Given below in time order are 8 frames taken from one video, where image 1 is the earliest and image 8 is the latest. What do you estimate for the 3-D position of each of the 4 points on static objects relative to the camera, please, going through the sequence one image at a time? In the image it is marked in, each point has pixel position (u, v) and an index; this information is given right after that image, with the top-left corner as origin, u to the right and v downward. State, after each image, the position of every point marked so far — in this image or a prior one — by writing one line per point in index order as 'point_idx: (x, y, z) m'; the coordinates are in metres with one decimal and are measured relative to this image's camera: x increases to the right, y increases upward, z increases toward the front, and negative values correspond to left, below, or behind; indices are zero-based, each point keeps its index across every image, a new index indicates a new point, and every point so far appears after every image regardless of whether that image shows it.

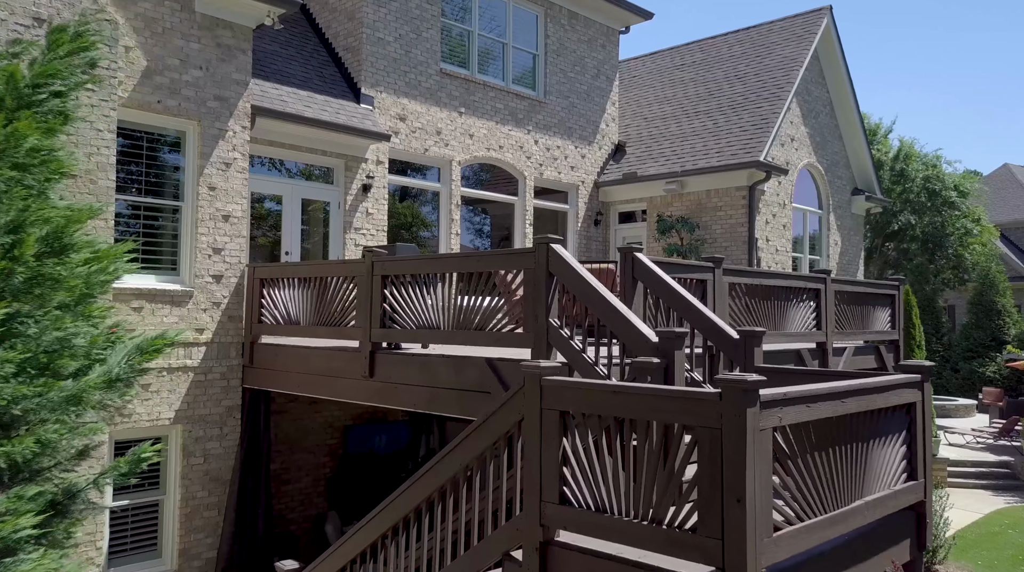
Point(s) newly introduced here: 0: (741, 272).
0: (+2.4, +0.1, +9.7) m
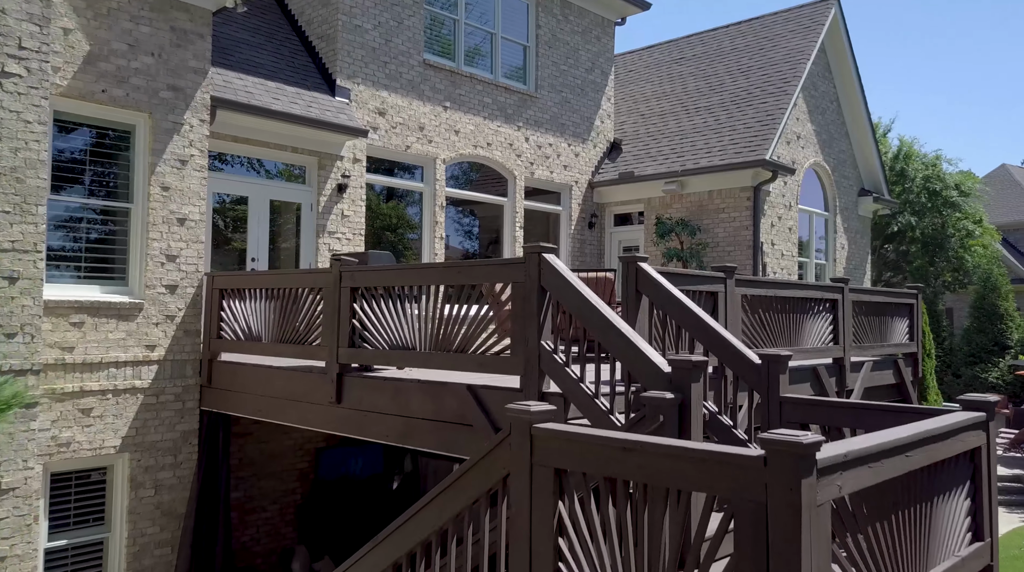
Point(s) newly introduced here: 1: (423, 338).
0: (+2.3, 0.0, +8.8) m
1: (-0.7, -0.4, +6.8) m
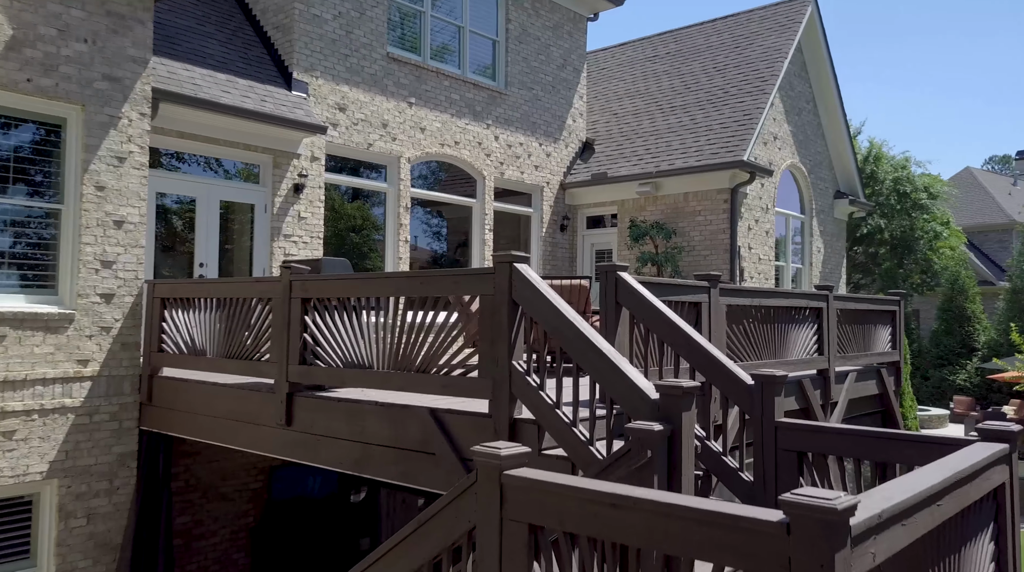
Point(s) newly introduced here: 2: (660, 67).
0: (+2.0, -0.1, +8.2) m
1: (-0.9, -0.5, +6.2) m
2: (+2.8, +4.2, +17.6) m
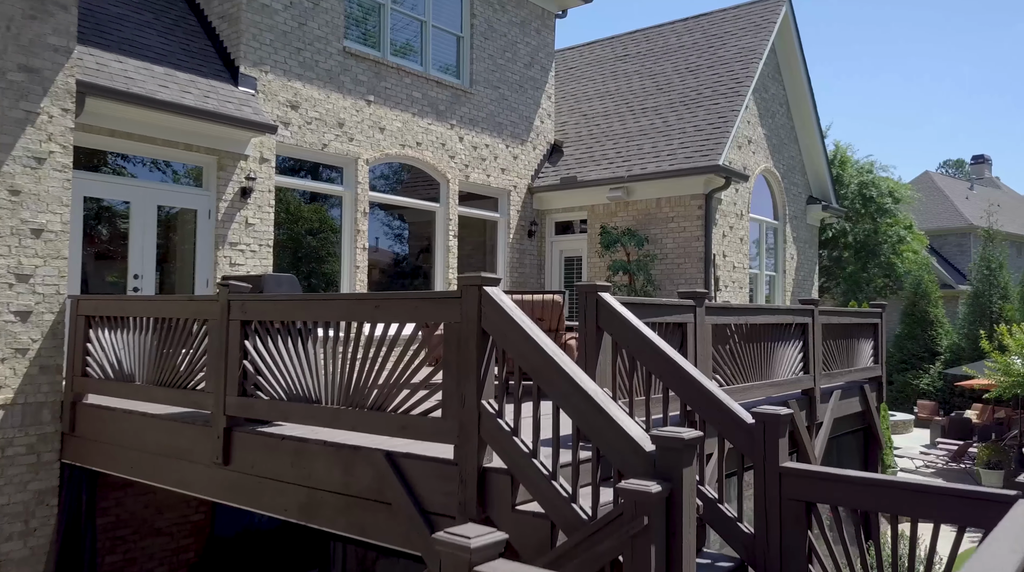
0: (+1.7, -0.2, +7.6) m
1: (-1.1, -0.6, +5.4) m
2: (+2.2, +4.0, +16.9) m
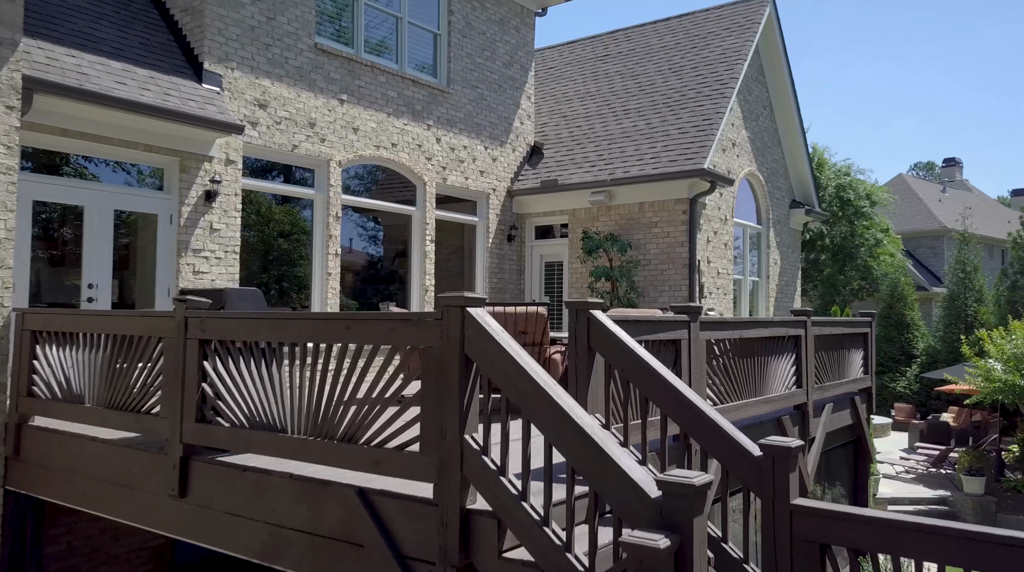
0: (+1.6, -0.3, +7.2) m
1: (-1.1, -0.7, +4.9) m
2: (+1.8, +3.9, +16.5) m
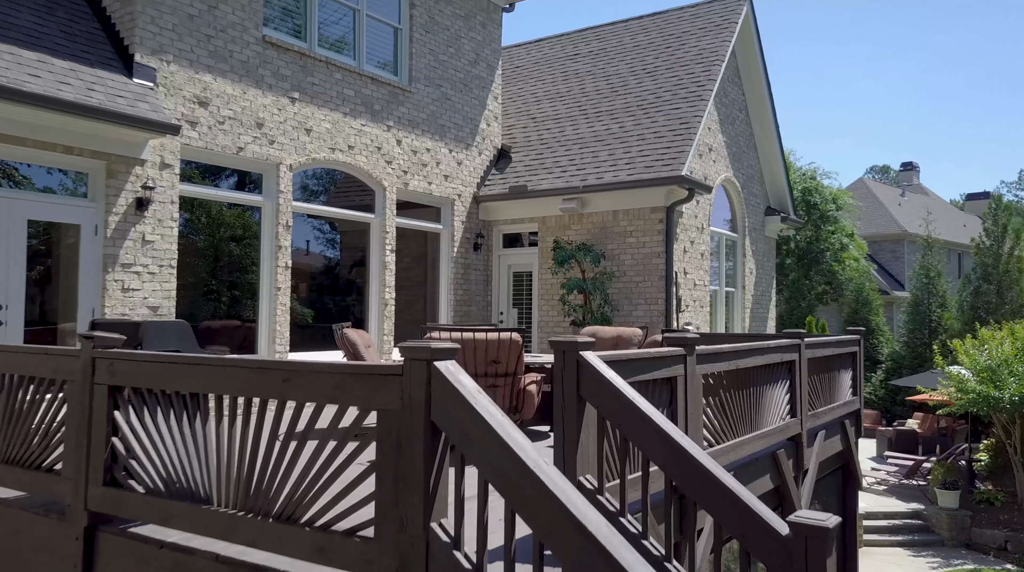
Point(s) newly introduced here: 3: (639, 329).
0: (+1.4, -0.5, +6.4) m
1: (-1.3, -0.9, +4.0) m
2: (+1.2, +3.7, +15.7) m
3: (+1.4, -0.5, +9.8) m
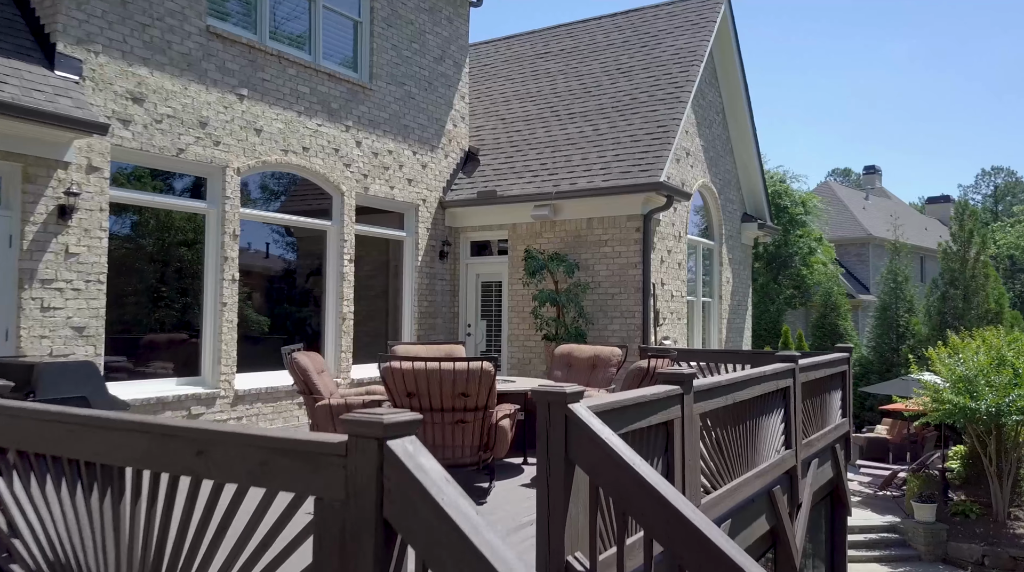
0: (+1.2, -0.6, +5.6) m
1: (-1.3, -1.0, +3.2) m
2: (+0.7, +3.6, +15.0) m
3: (+1.0, -0.6, +9.1) m
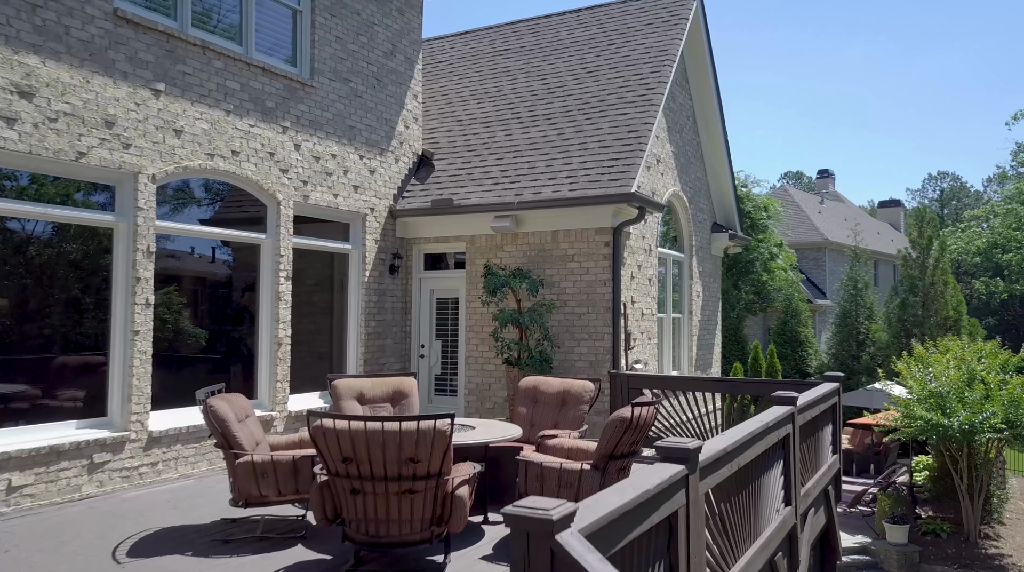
0: (+1.0, -0.9, +4.6) m
1: (-1.4, -1.2, +2.0) m
2: (0.0, +3.4, +13.9) m
3: (+0.7, -0.8, +8.1) m
